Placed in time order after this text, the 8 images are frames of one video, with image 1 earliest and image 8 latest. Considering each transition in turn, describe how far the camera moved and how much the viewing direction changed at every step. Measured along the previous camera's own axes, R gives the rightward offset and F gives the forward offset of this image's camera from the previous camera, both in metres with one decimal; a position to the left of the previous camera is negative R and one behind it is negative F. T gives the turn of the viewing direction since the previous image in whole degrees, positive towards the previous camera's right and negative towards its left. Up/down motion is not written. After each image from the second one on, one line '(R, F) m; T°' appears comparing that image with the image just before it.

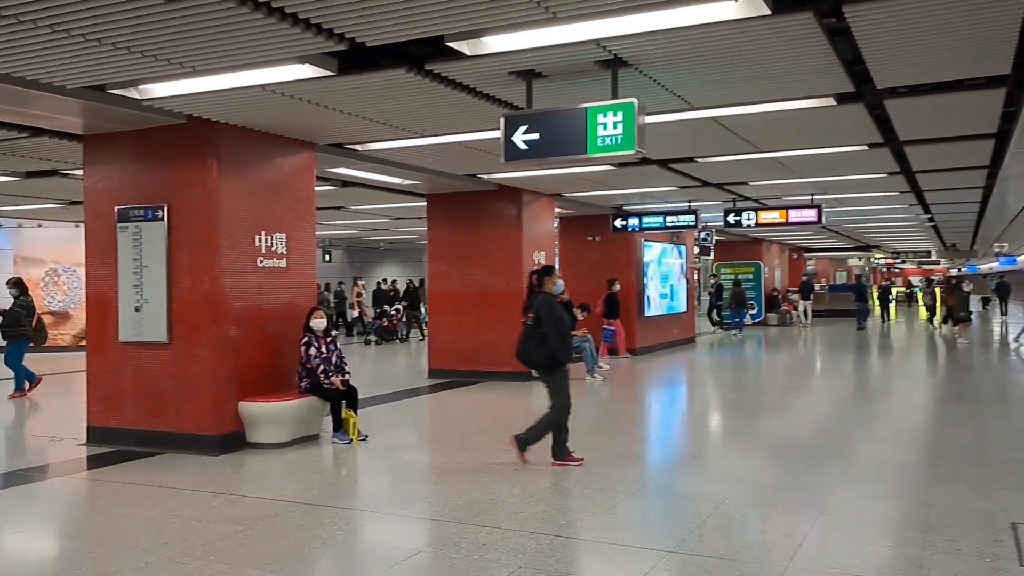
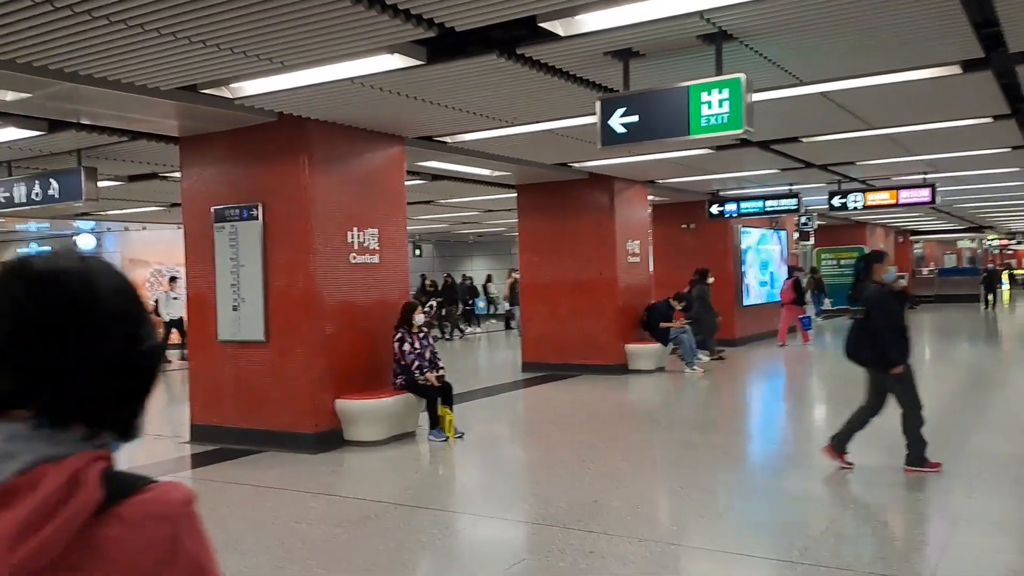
(-0.1, +0.3) m; -6°
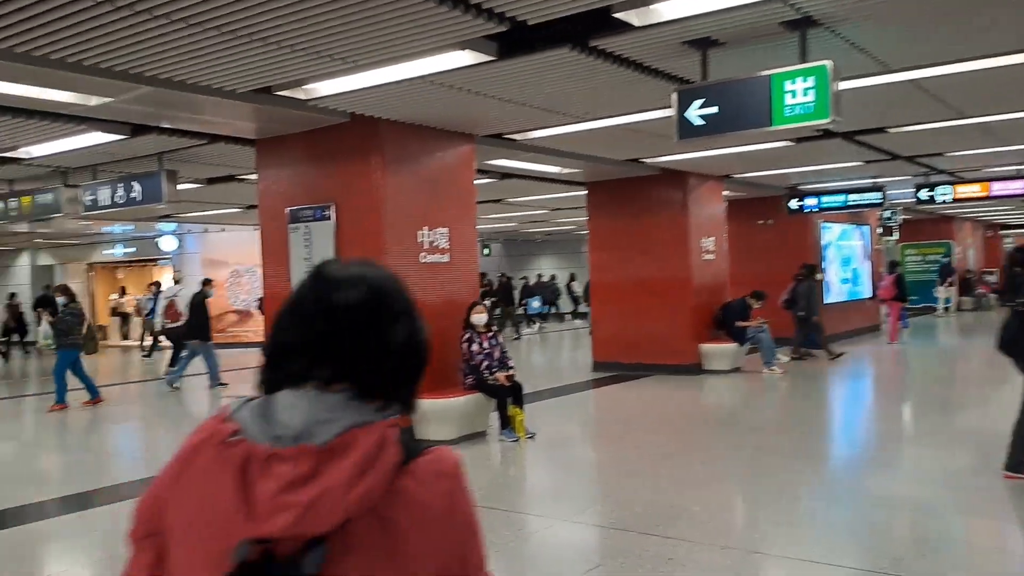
(0.0, +0.1) m; -5°
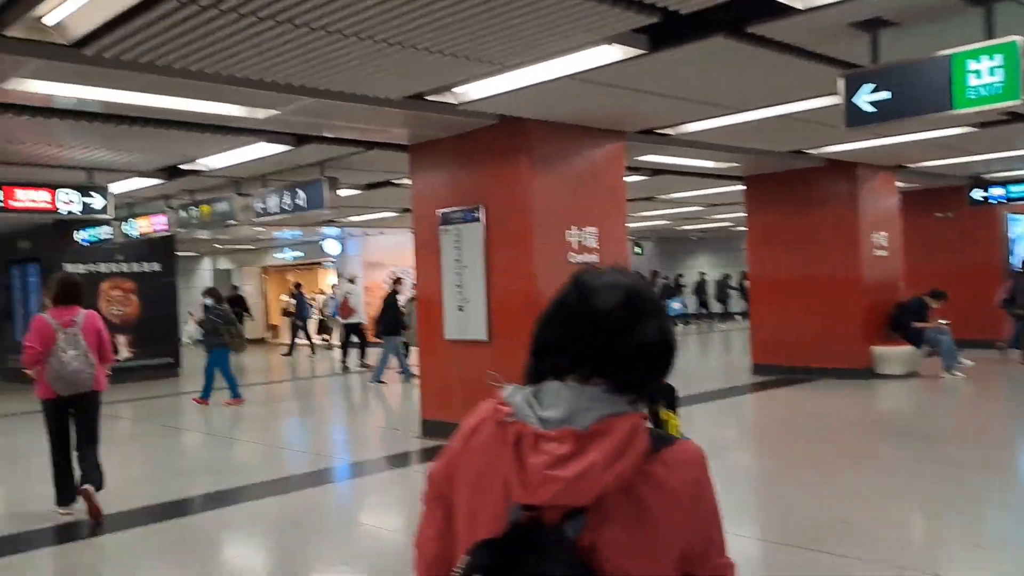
(0.0, +0.1) m; -11°
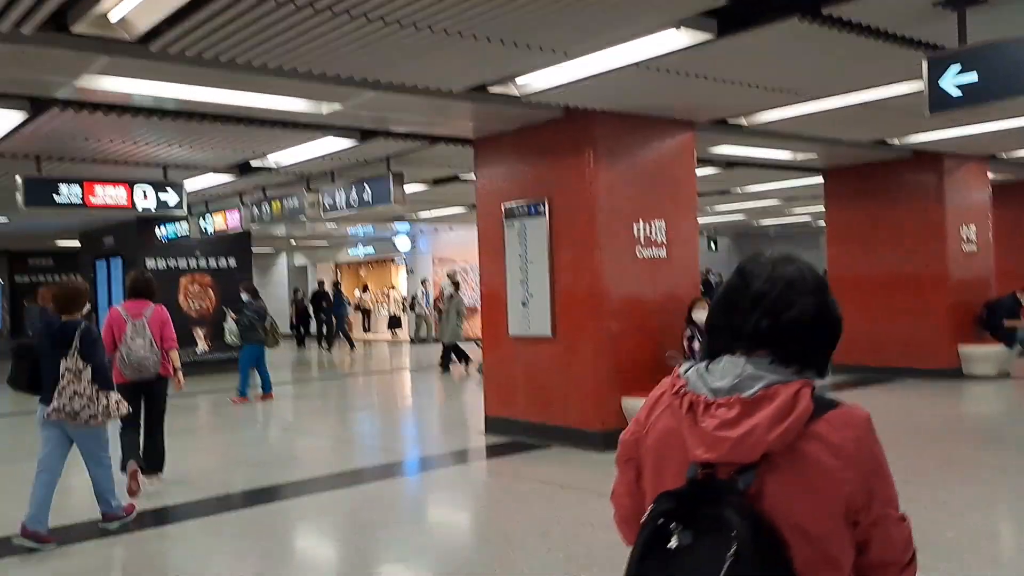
(+0.1, +0.1) m; -5°
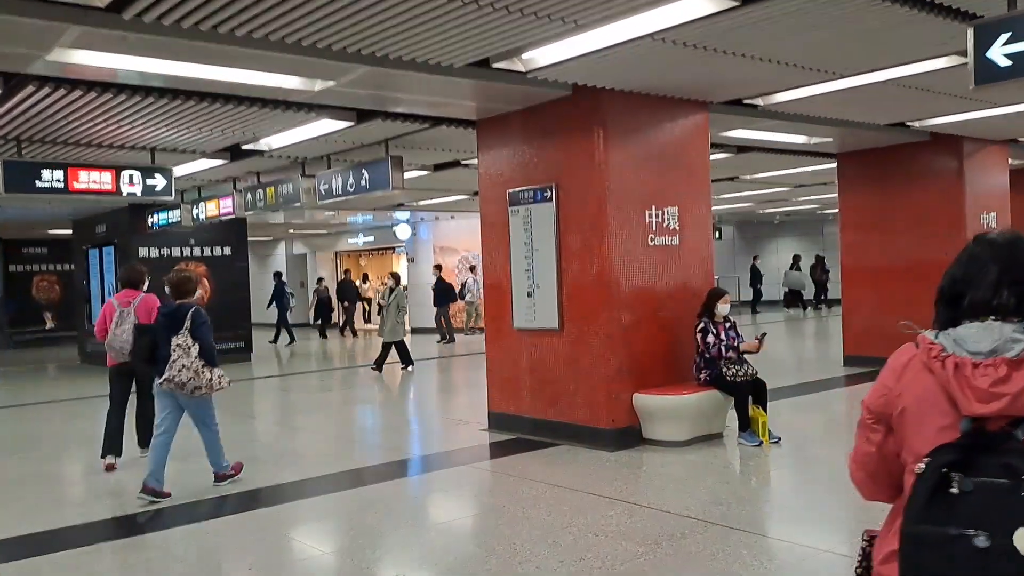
(0.0, +0.4) m; 0°
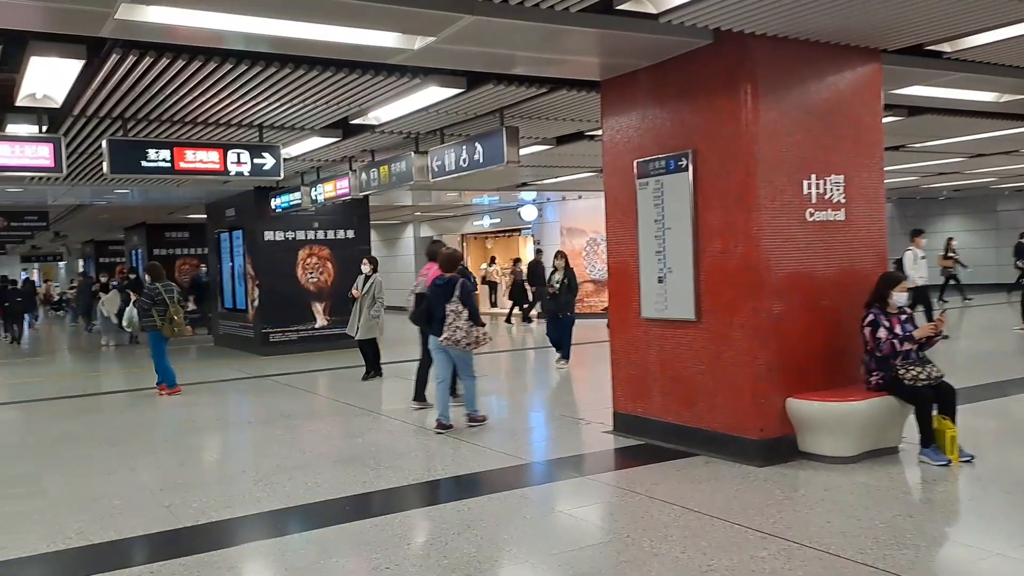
(0.0, +0.8) m; -9°
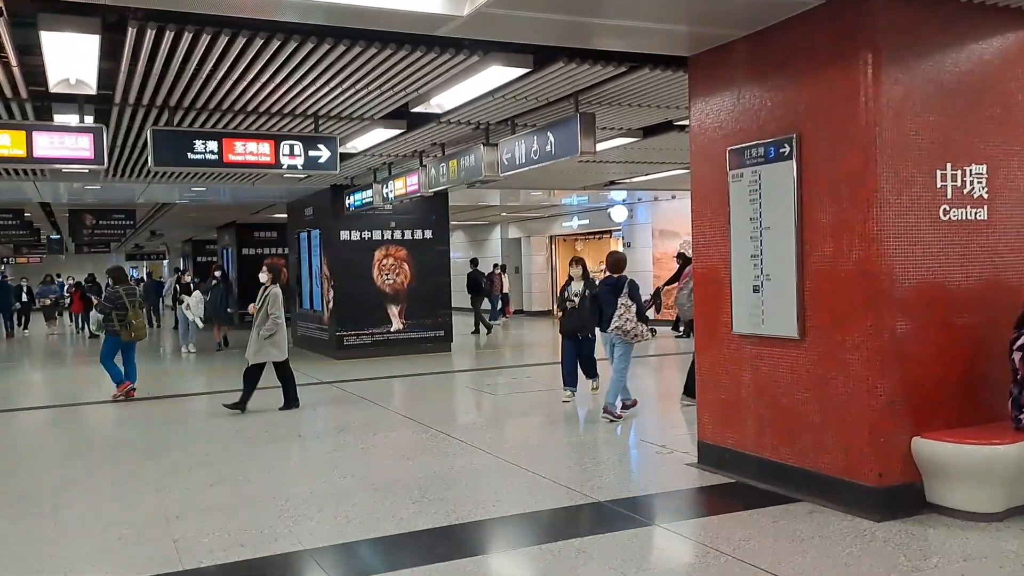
(+0.2, +0.8) m; -7°
